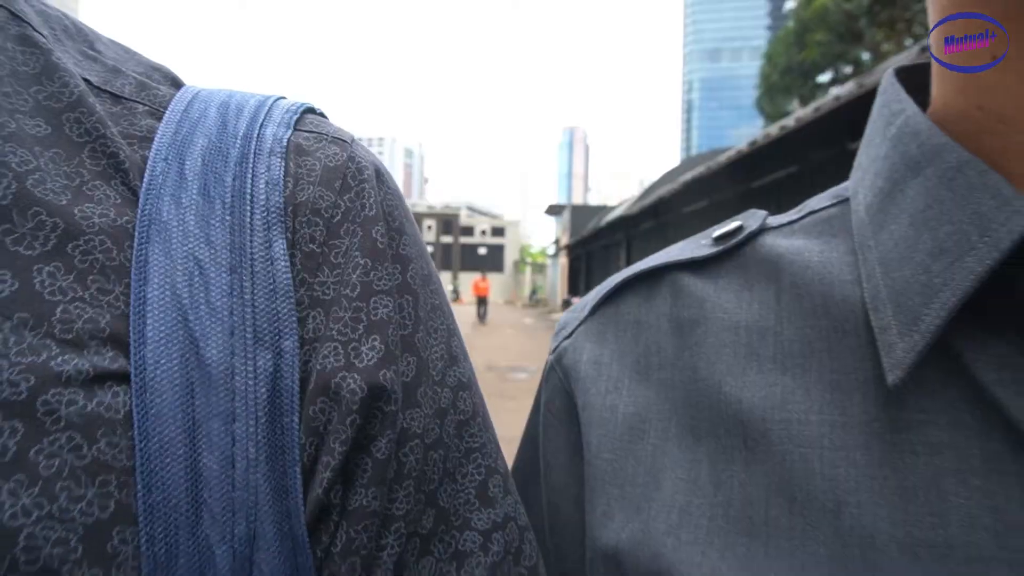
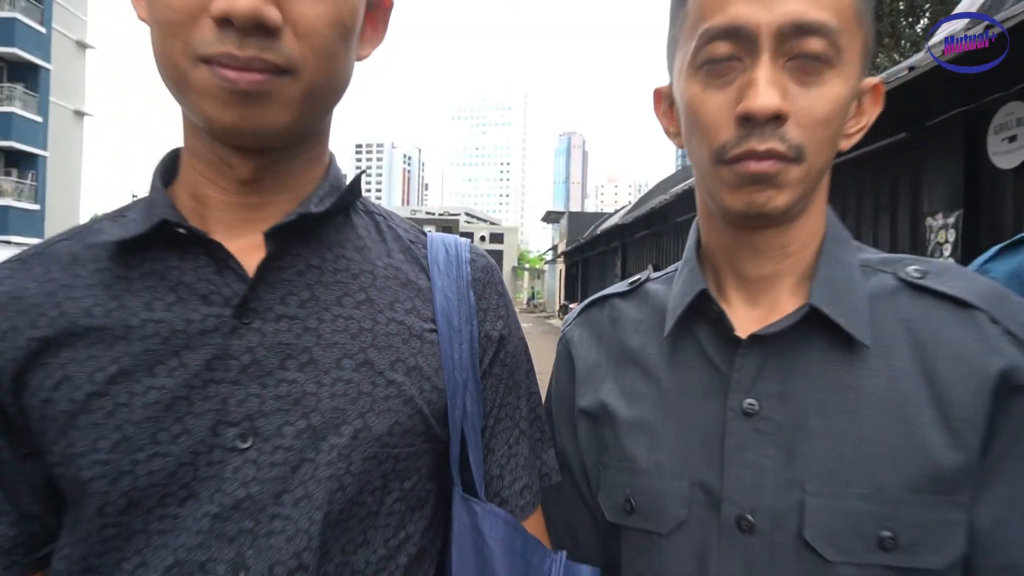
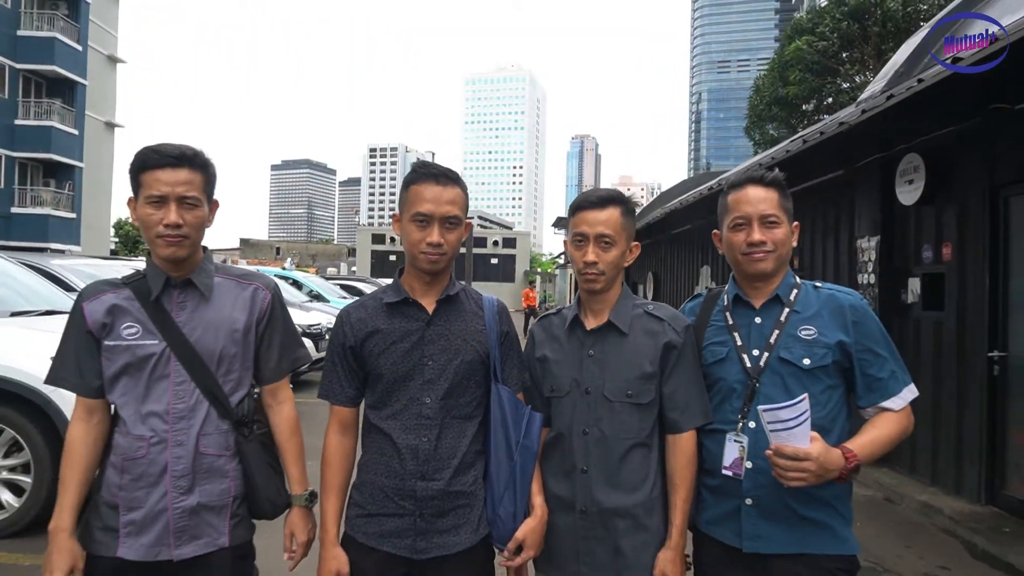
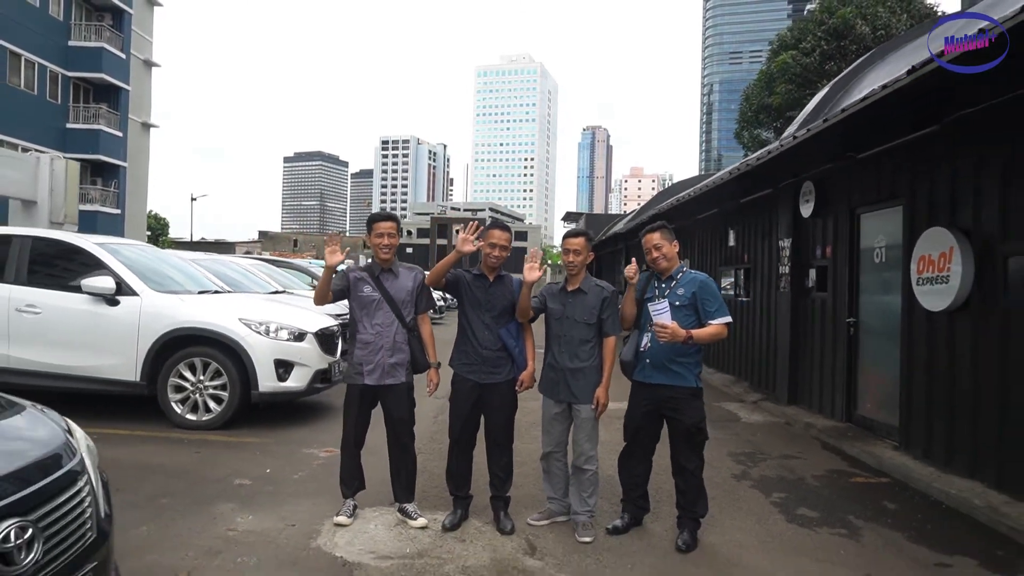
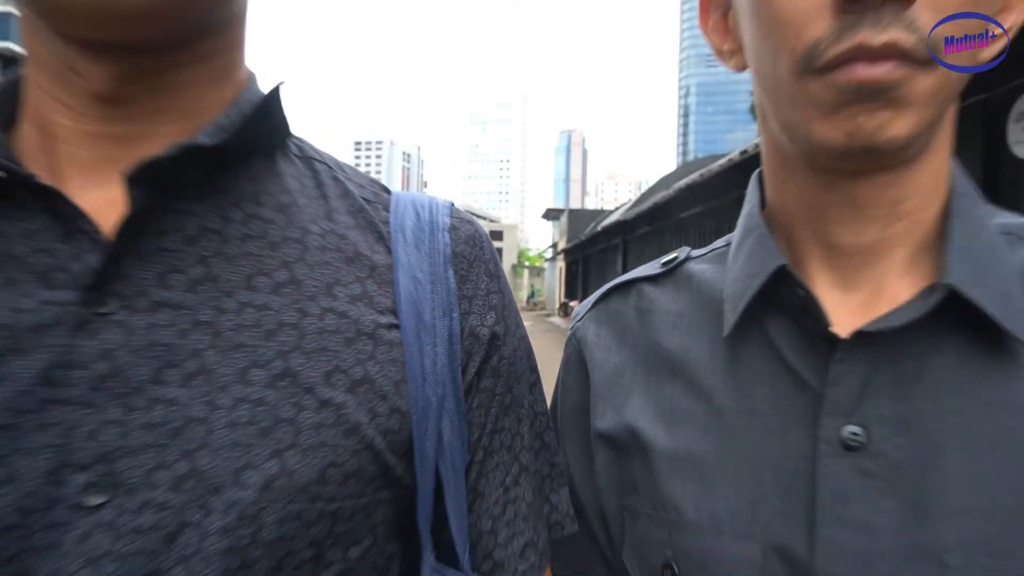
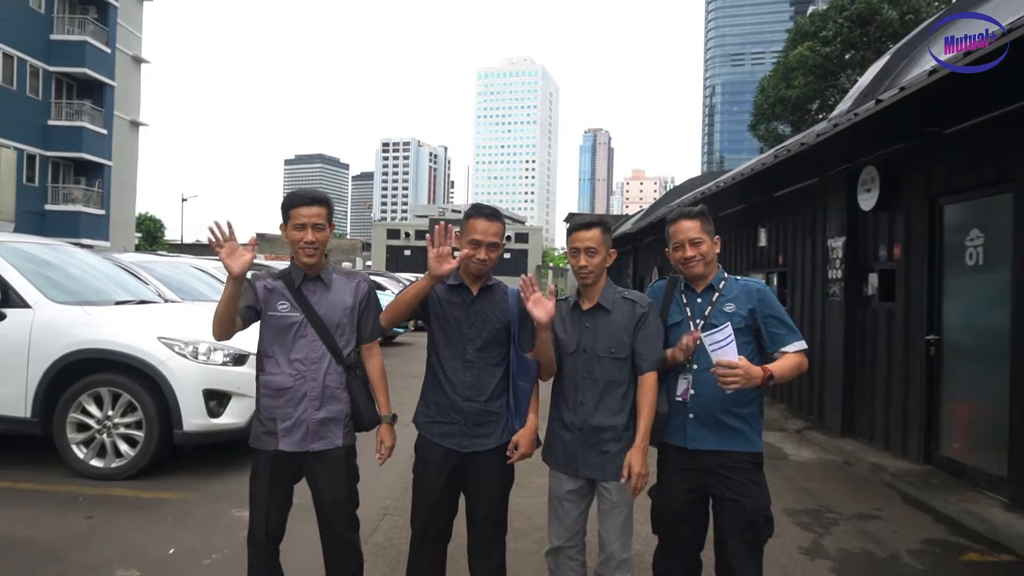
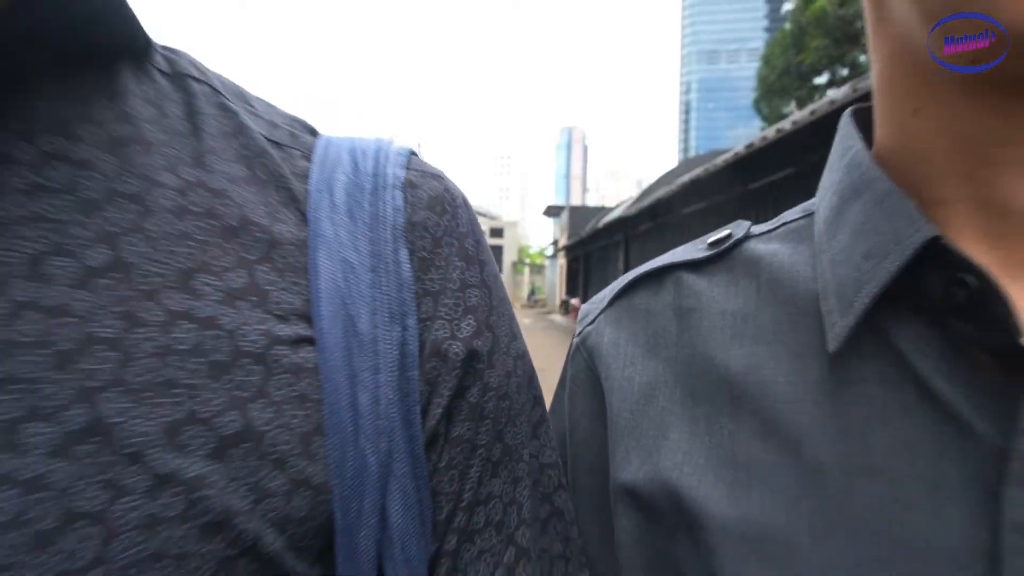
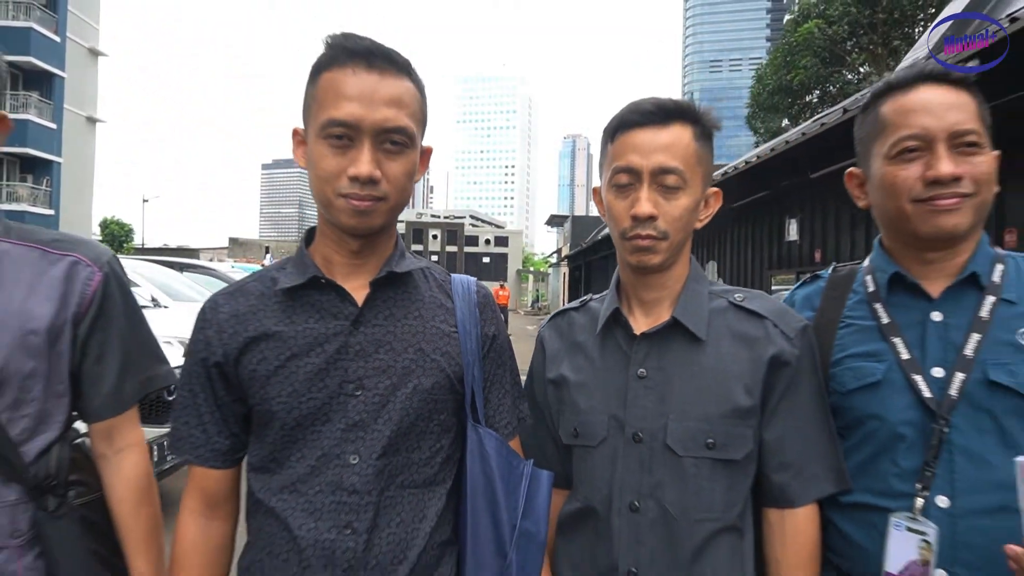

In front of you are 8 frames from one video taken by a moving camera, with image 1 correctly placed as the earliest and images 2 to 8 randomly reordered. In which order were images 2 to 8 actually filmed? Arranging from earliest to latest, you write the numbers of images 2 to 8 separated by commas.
7, 5, 2, 8, 3, 6, 4
